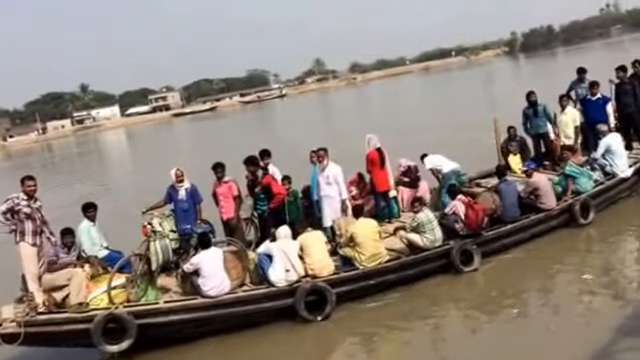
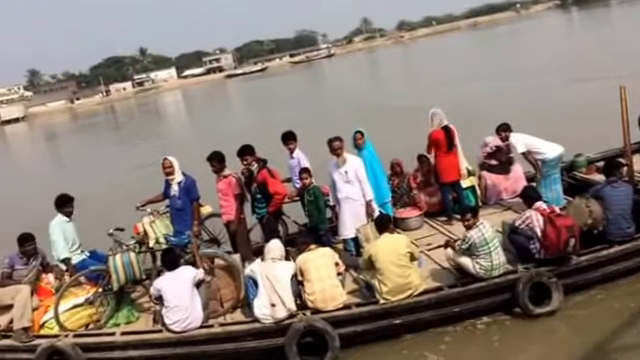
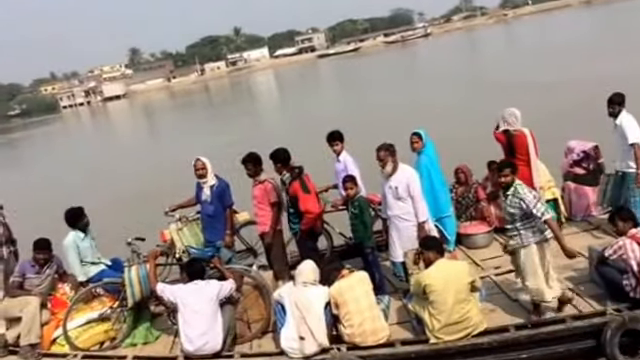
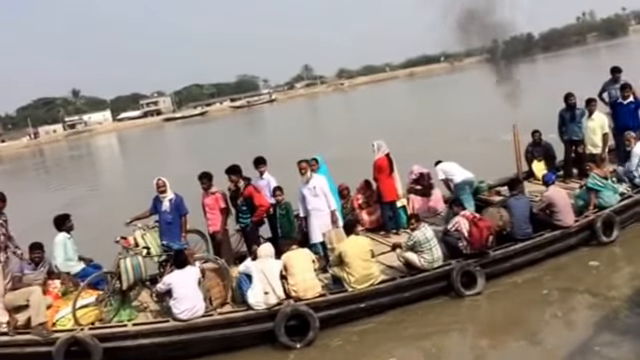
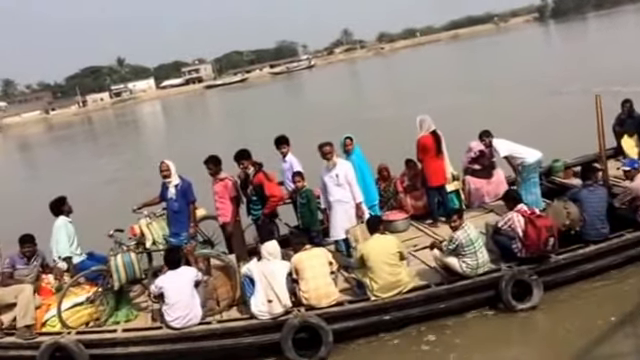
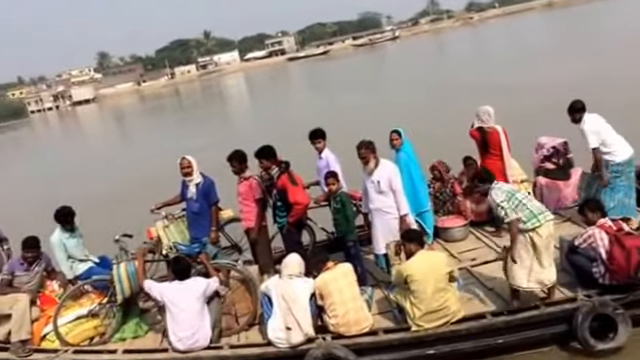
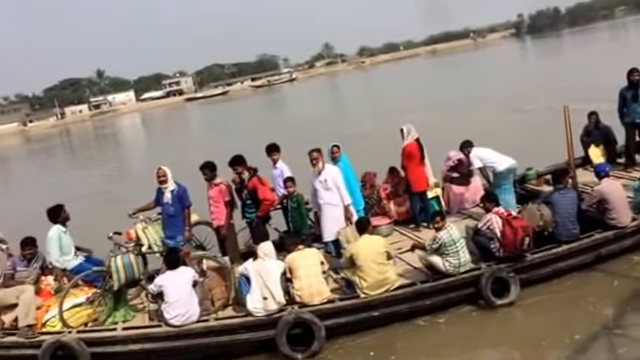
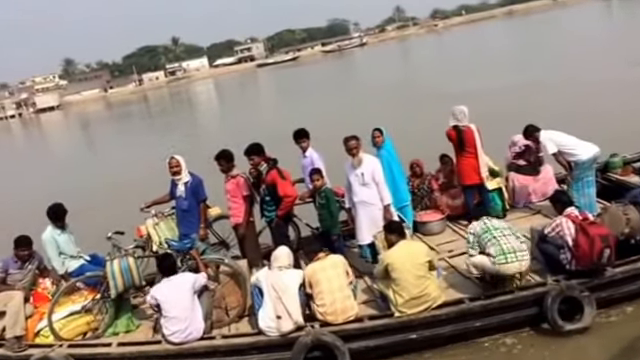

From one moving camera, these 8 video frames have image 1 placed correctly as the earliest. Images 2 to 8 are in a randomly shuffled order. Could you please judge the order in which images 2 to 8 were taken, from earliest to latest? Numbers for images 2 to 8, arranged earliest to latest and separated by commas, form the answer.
4, 7, 5, 2, 8, 6, 3
